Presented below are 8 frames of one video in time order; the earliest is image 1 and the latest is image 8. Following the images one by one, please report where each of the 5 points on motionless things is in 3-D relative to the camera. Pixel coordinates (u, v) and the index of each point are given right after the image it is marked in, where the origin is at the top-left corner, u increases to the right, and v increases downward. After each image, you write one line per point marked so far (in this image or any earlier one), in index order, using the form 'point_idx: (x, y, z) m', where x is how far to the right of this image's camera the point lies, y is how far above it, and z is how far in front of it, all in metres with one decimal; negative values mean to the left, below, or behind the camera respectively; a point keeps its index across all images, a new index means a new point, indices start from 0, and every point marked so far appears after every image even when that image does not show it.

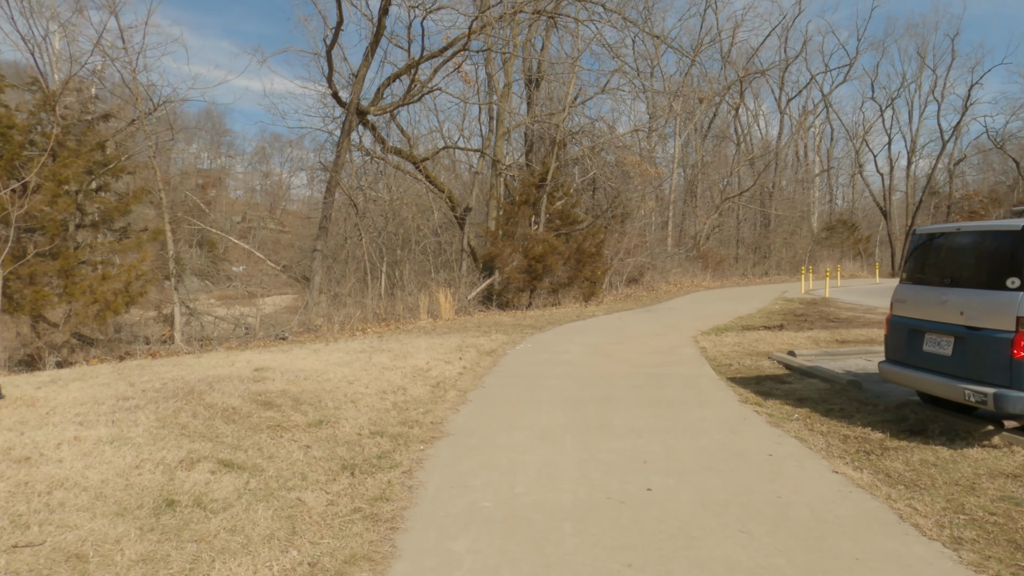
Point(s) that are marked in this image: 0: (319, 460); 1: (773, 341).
0: (-1.5, -1.3, +5.0) m
1: (+4.4, -0.9, +11.2) m
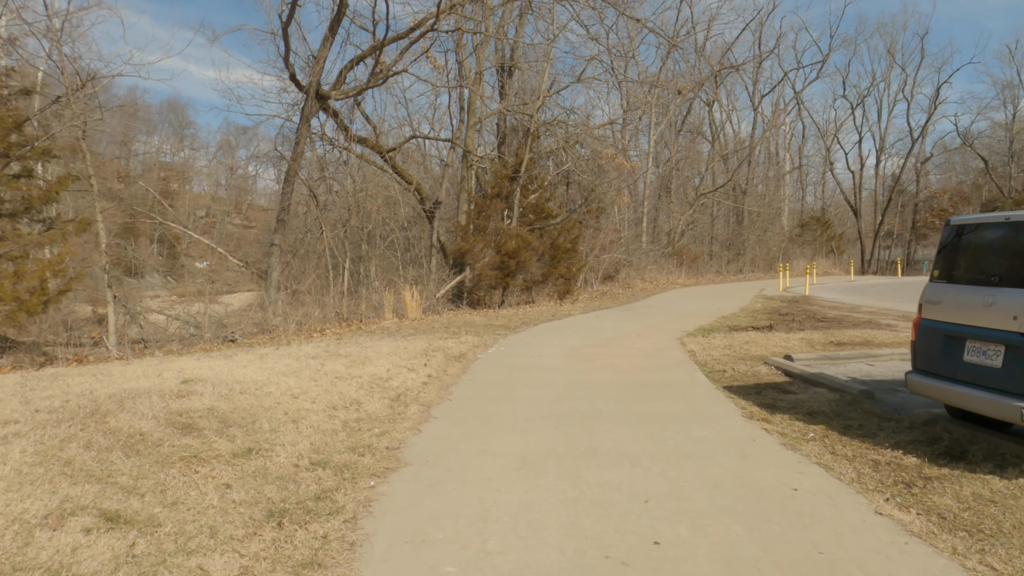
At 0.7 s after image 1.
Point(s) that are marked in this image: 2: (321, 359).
0: (-1.6, -1.3, +4.0) m
1: (+4.0, -0.9, +10.4) m
2: (-2.6, -1.0, +9.0) m
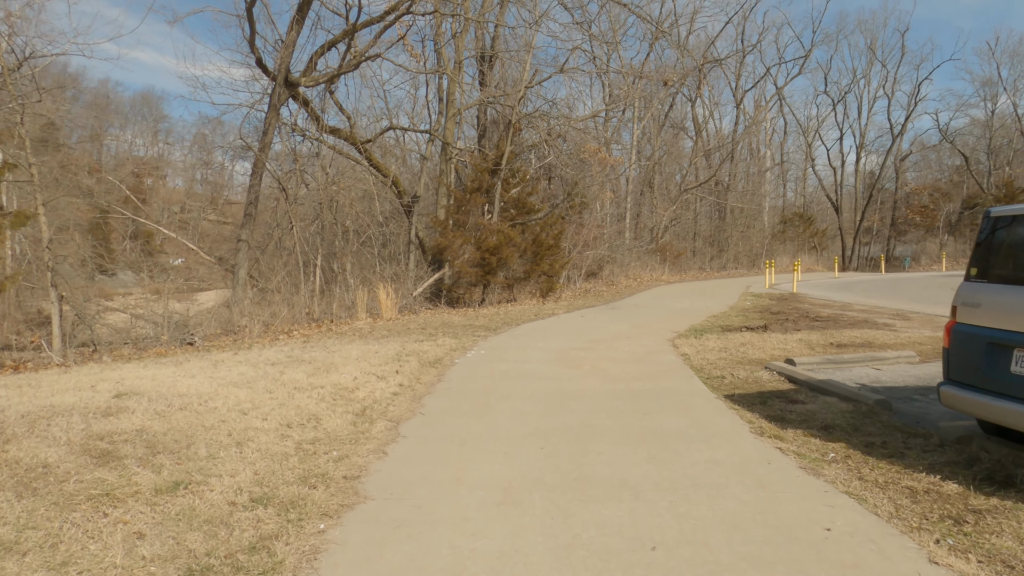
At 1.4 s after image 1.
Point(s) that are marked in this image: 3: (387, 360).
0: (-1.7, -1.3, +3.2) m
1: (+3.7, -0.9, +9.8) m
2: (-2.8, -1.0, +8.1) m
3: (-1.7, -0.9, +8.7) m
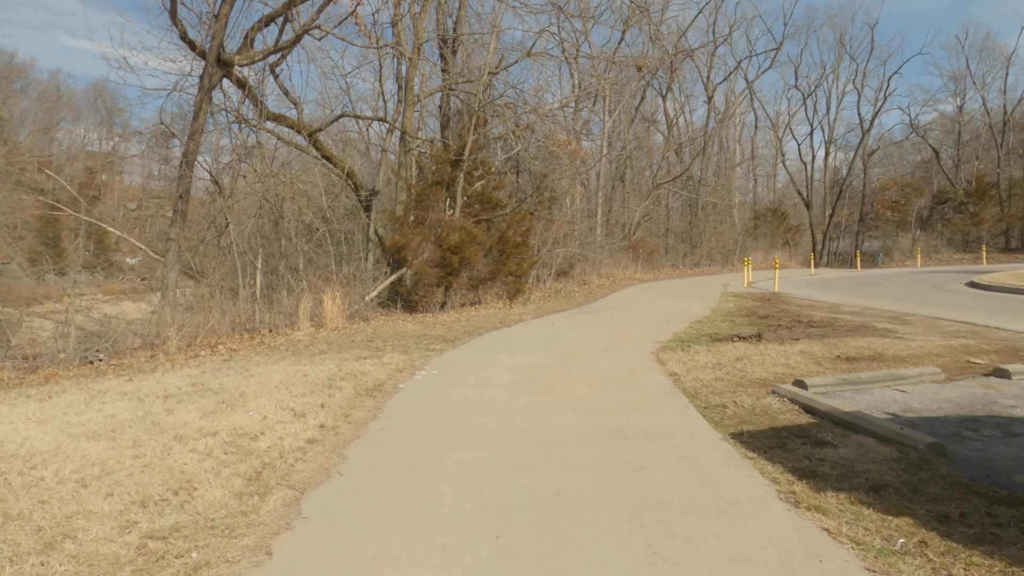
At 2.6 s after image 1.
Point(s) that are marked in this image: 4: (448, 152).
0: (-2.0, -1.5, +1.6) m
1: (+3.2, -0.9, +8.4) m
2: (-3.3, -1.1, +6.5) m
3: (-2.1, -1.1, +7.2) m
4: (-1.8, +3.8, +18.4) m
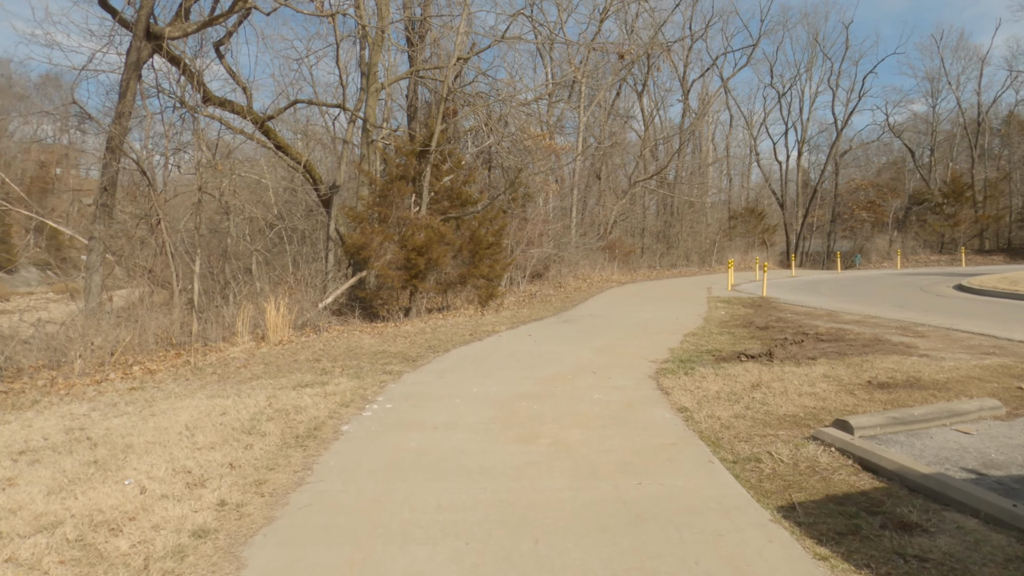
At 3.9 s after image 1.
0: (-2.0, -1.6, 0.0) m
1: (+2.9, -1.1, +7.0) m
2: (-3.5, -1.2, +4.8) m
3: (-2.4, -1.2, +5.5) m
4: (-2.5, +3.7, +16.8) m
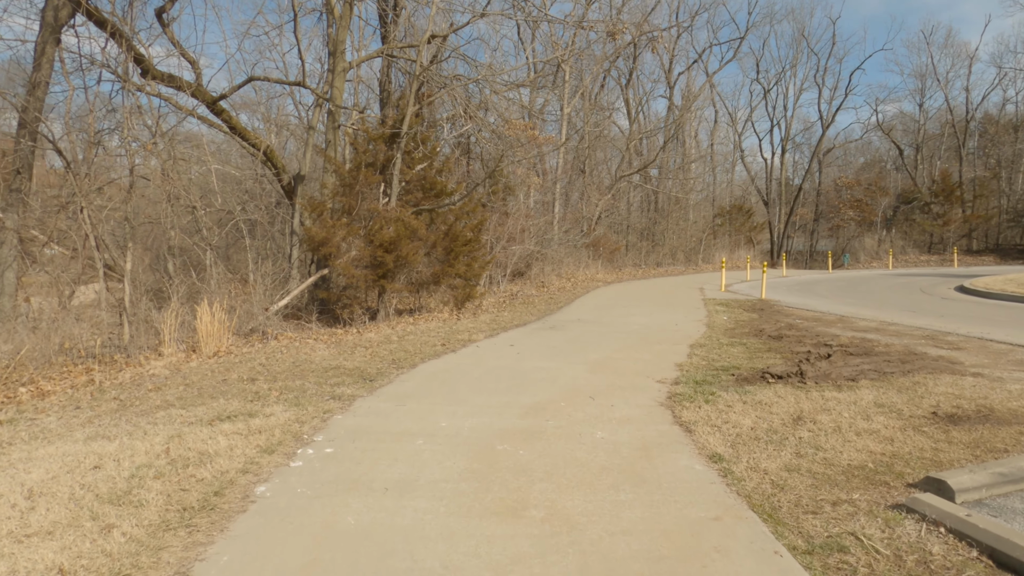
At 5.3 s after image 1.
0: (-1.9, -1.7, -1.6) m
1: (+2.7, -1.1, +5.6) m
2: (-3.6, -1.3, +3.2) m
3: (-2.5, -1.3, +3.9) m
4: (-2.9, +3.7, +15.1) m
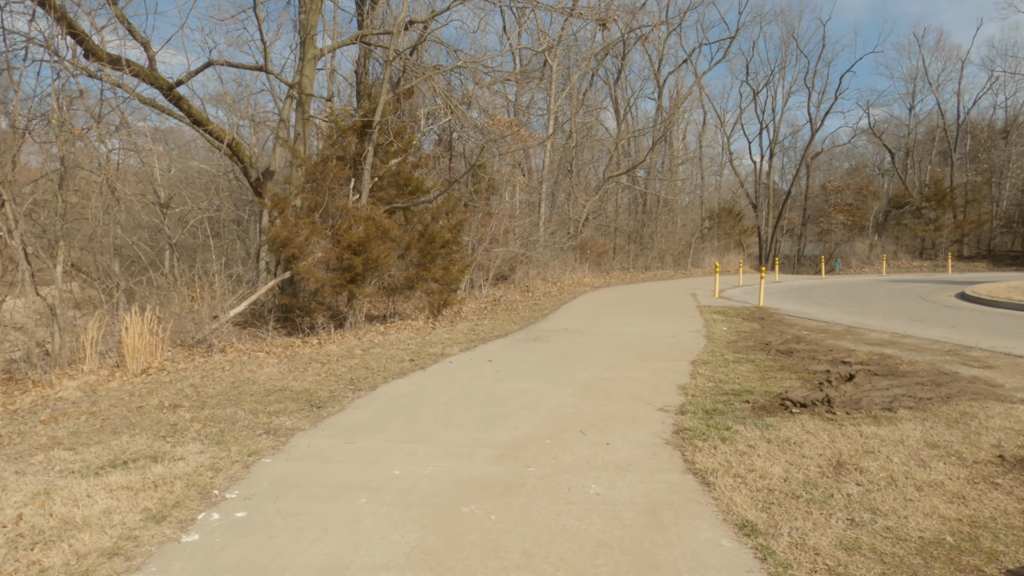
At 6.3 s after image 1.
0: (-2.0, -1.8, -2.8) m
1: (+2.5, -1.3, +4.4) m
2: (-3.7, -1.3, +1.9) m
3: (-2.7, -1.3, +2.7) m
4: (-3.3, +3.6, +13.9) m
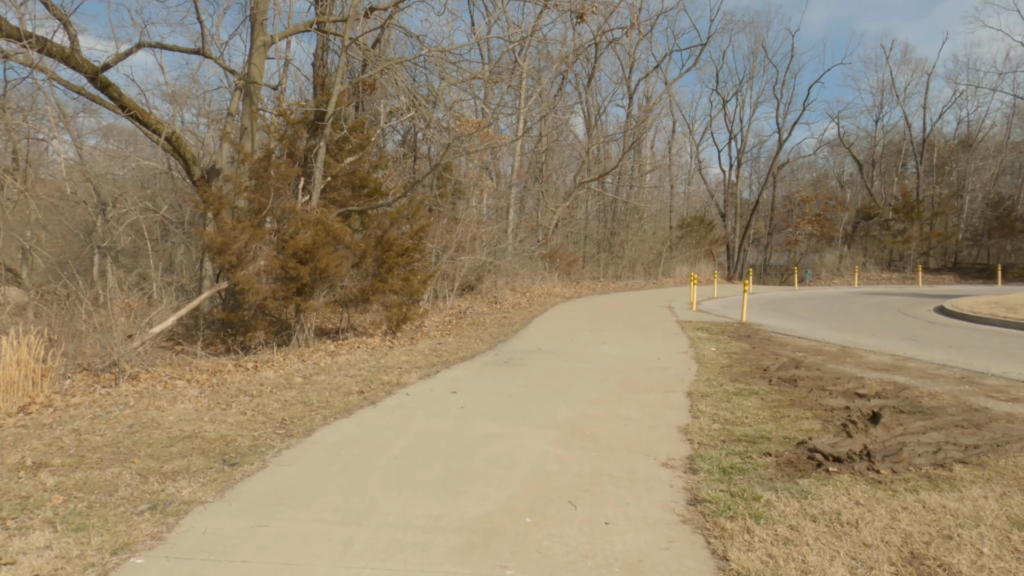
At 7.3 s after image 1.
0: (-1.7, -1.9, -4.2) m
1: (+2.4, -1.5, +3.3) m
2: (-3.7, -1.5, +0.4) m
3: (-2.7, -1.5, +1.3) m
4: (-3.9, +3.3, +12.5) m
